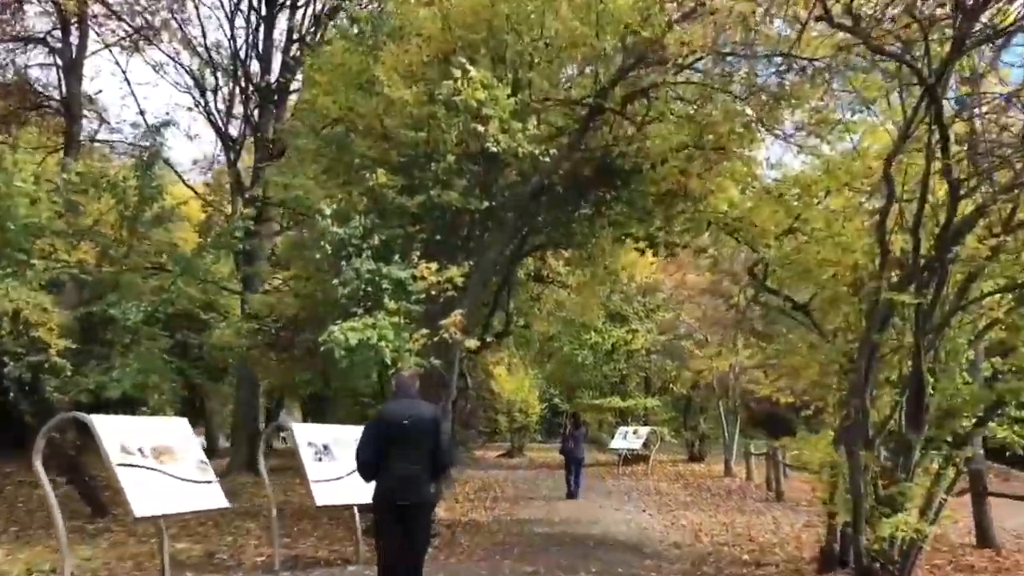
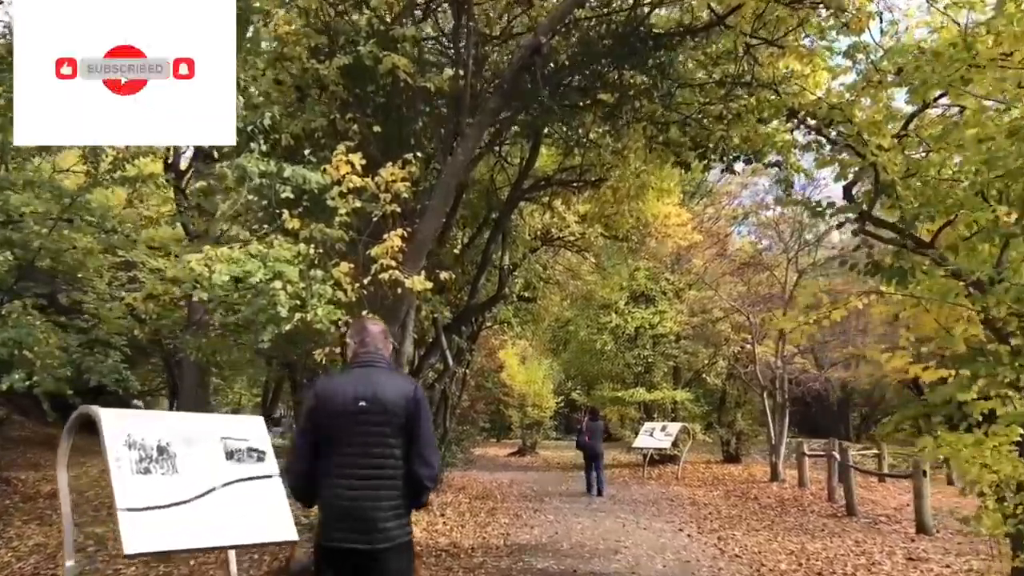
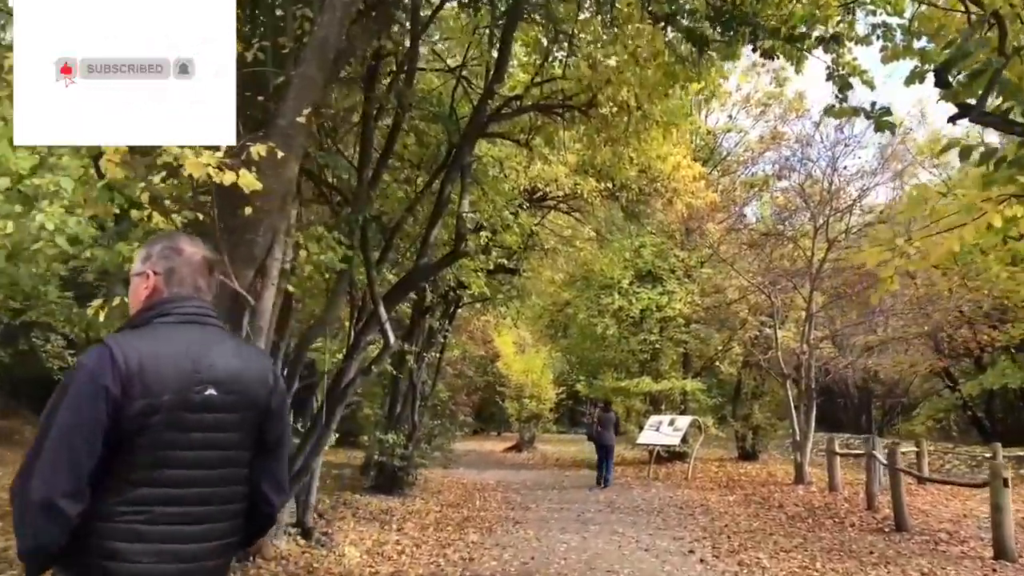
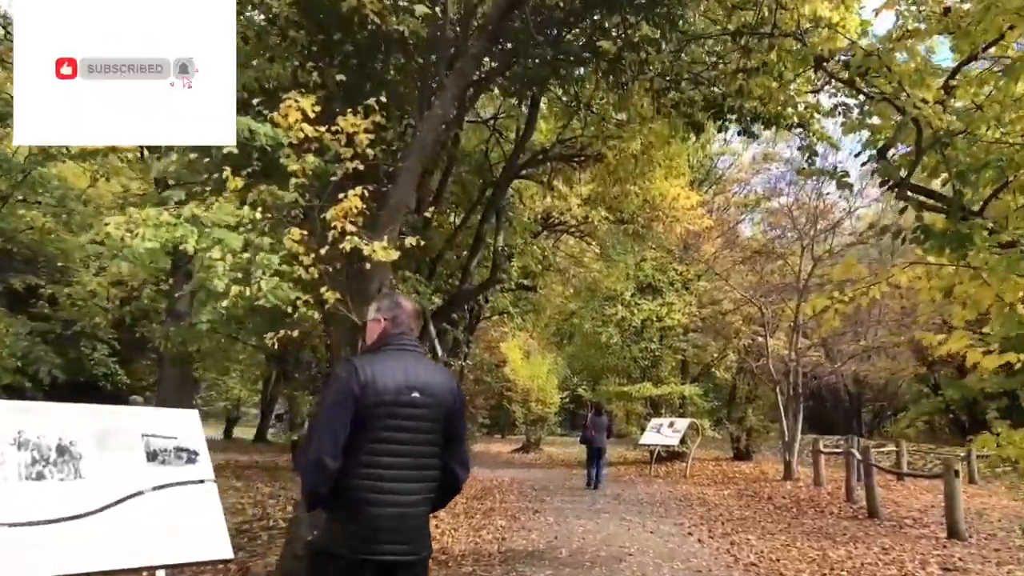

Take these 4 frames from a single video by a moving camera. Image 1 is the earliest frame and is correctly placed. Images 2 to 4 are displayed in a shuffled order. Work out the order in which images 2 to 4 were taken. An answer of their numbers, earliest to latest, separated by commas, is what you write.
2, 4, 3
